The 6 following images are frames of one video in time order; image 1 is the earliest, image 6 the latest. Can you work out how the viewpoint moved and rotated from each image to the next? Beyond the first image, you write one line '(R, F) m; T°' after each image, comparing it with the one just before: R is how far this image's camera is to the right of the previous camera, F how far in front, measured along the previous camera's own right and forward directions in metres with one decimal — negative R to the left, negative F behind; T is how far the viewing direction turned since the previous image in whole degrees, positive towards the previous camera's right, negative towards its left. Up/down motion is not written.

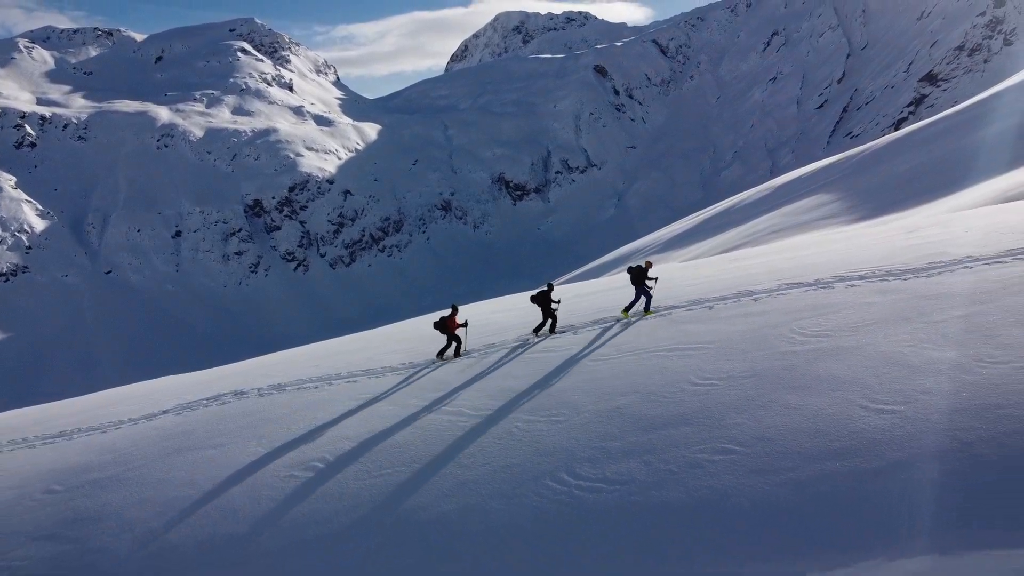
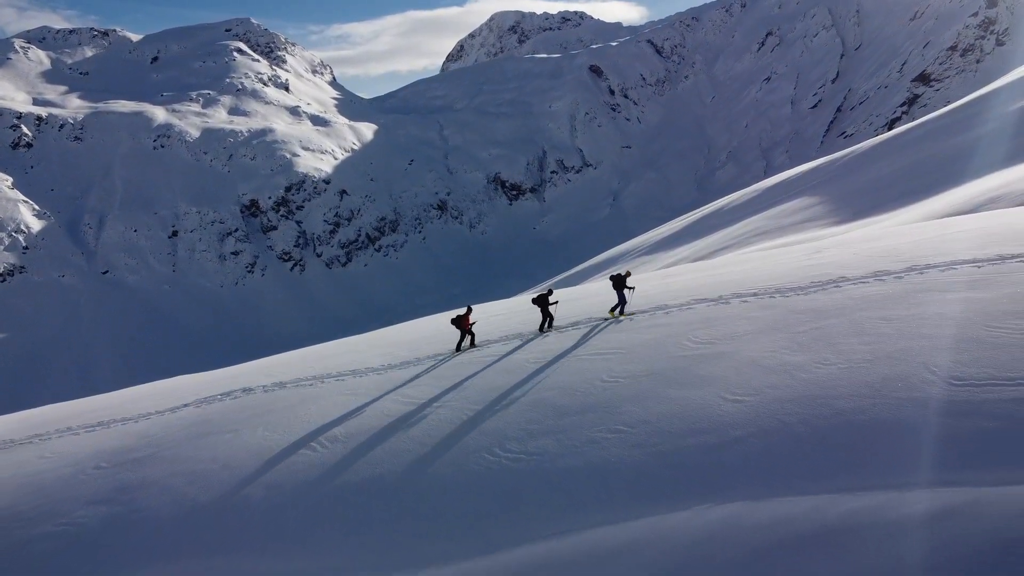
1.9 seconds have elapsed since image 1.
(+0.5, -2.0) m; 0°
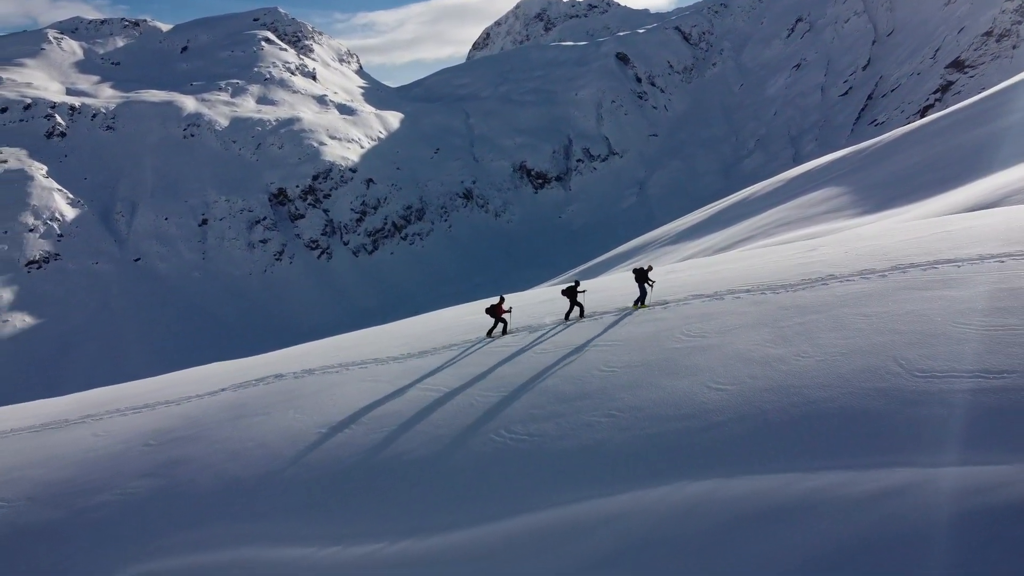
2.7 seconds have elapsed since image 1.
(+0.2, -0.9) m; -2°
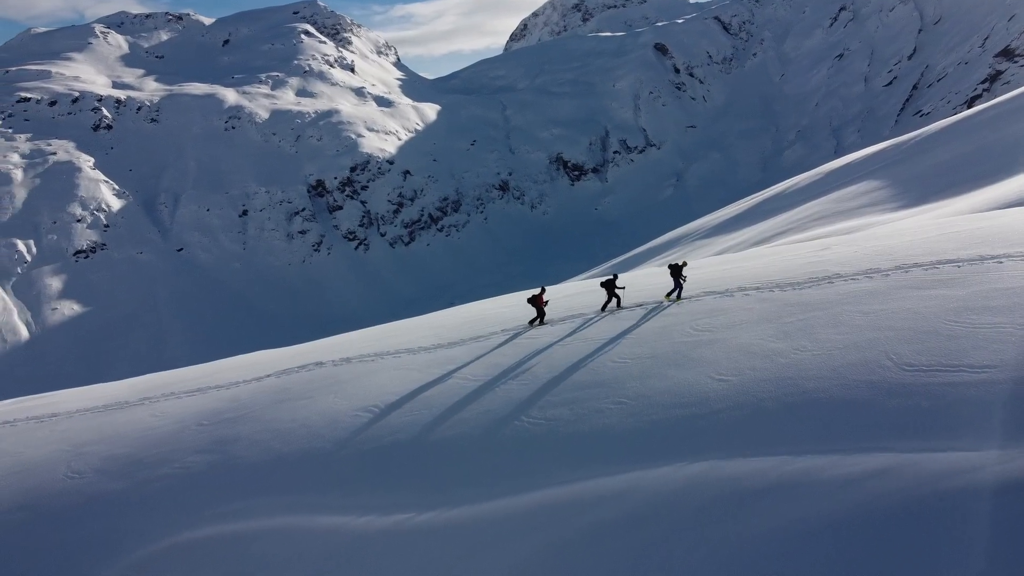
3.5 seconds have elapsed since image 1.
(+0.2, -0.9) m; -3°
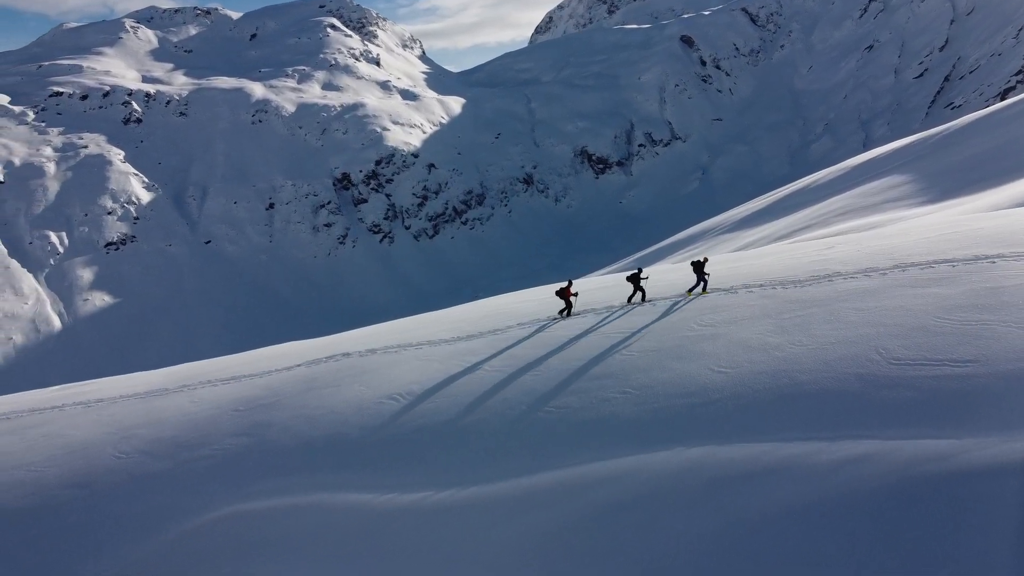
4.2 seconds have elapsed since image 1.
(+0.1, -0.7) m; -2°
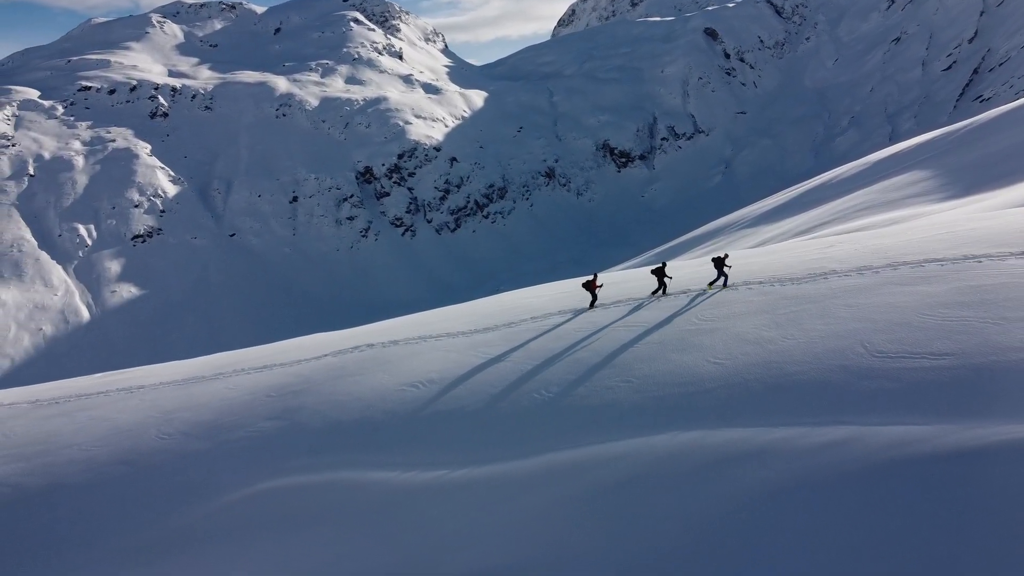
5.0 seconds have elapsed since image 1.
(+0.1, -0.9) m; -2°
